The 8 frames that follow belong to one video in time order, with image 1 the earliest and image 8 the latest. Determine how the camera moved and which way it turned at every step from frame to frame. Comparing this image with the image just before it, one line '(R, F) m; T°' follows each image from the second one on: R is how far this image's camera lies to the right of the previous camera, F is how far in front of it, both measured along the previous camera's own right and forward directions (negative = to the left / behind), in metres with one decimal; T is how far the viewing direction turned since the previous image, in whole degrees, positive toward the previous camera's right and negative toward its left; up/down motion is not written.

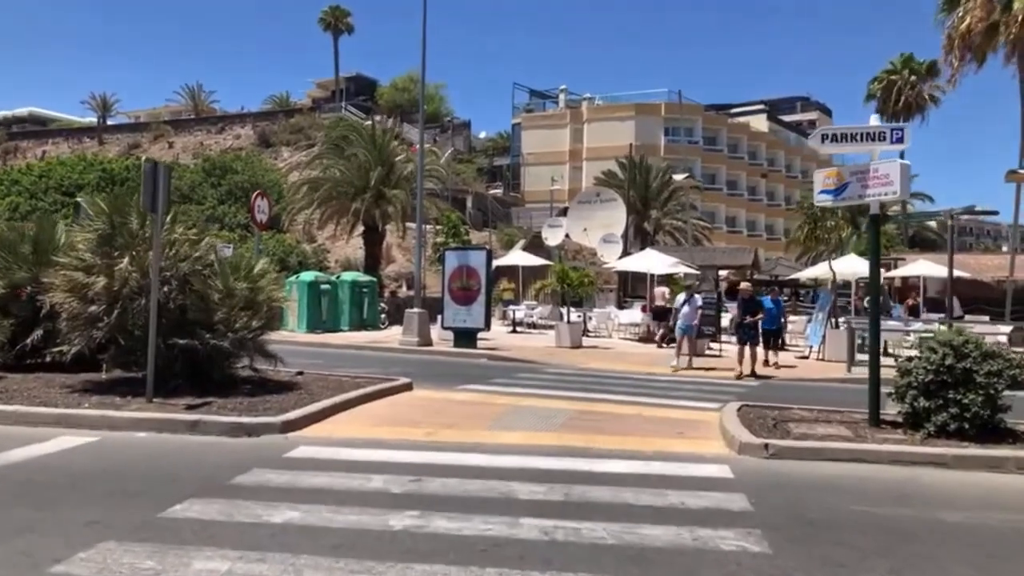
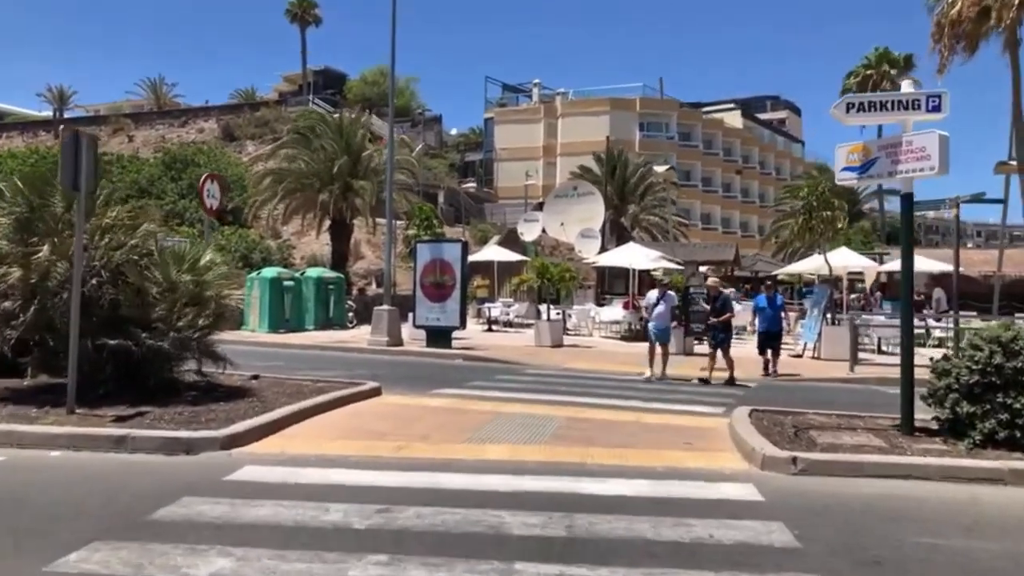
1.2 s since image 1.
(-0.2, +1.5) m; +2°
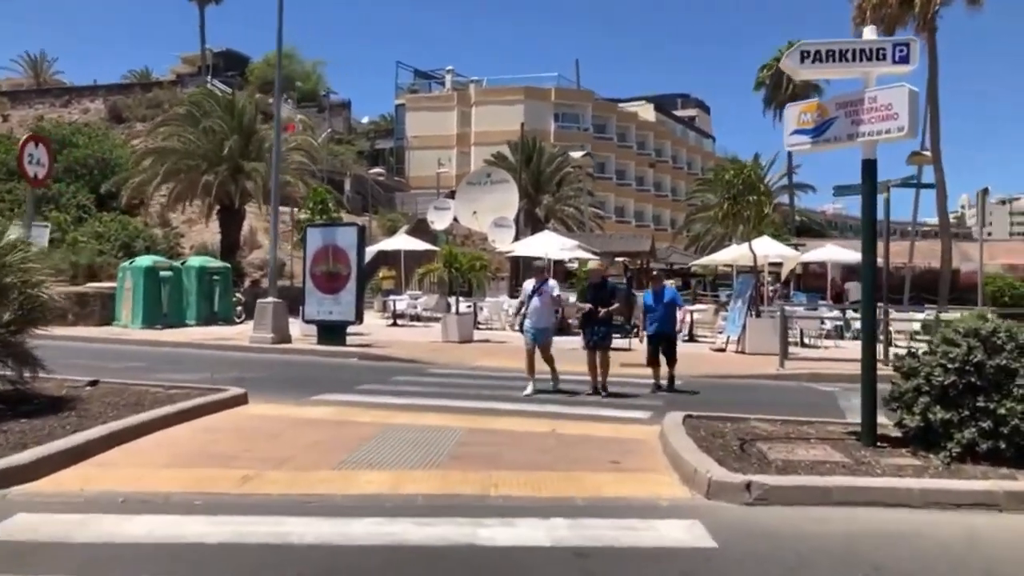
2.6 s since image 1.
(+0.3, +2.0) m; +6°
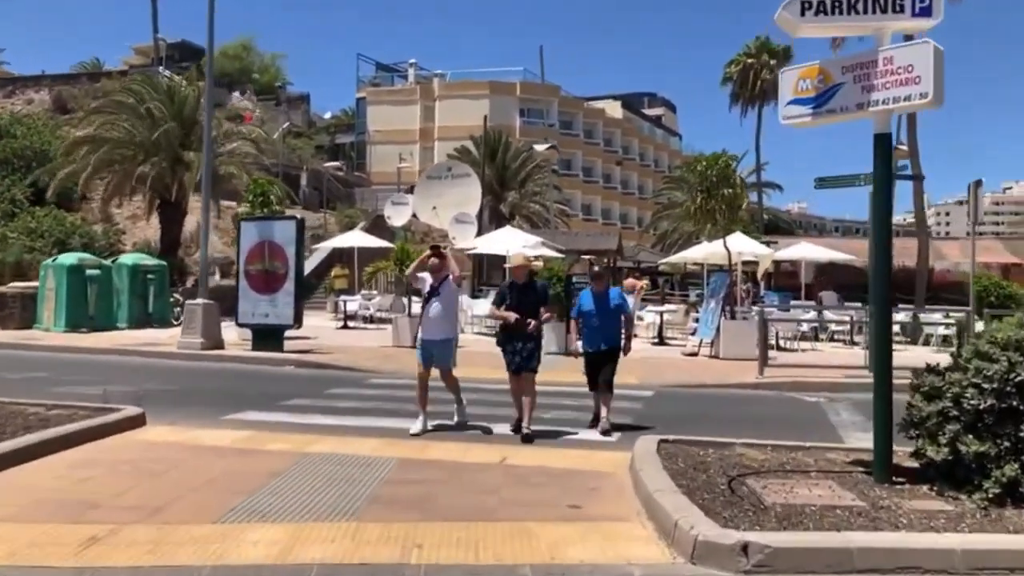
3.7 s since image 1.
(+0.3, +1.6) m; +2°
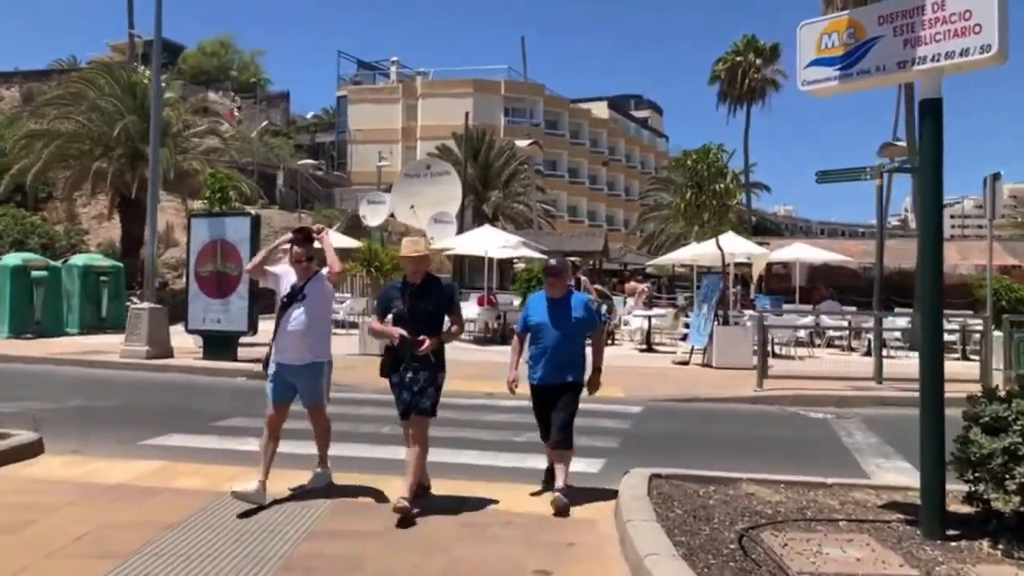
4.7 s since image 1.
(+0.2, +1.4) m; +1°
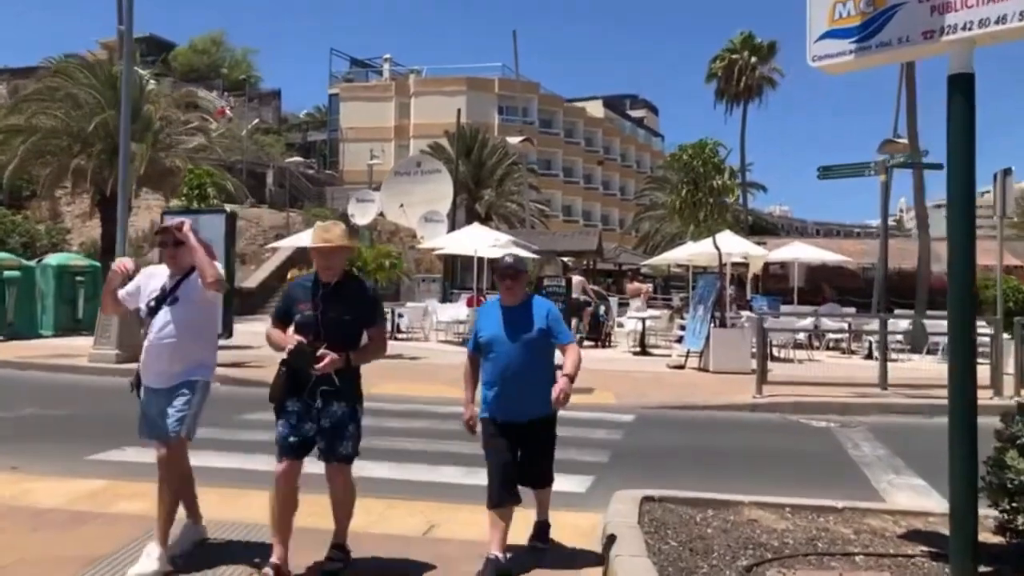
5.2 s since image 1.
(+0.2, +0.7) m; 0°
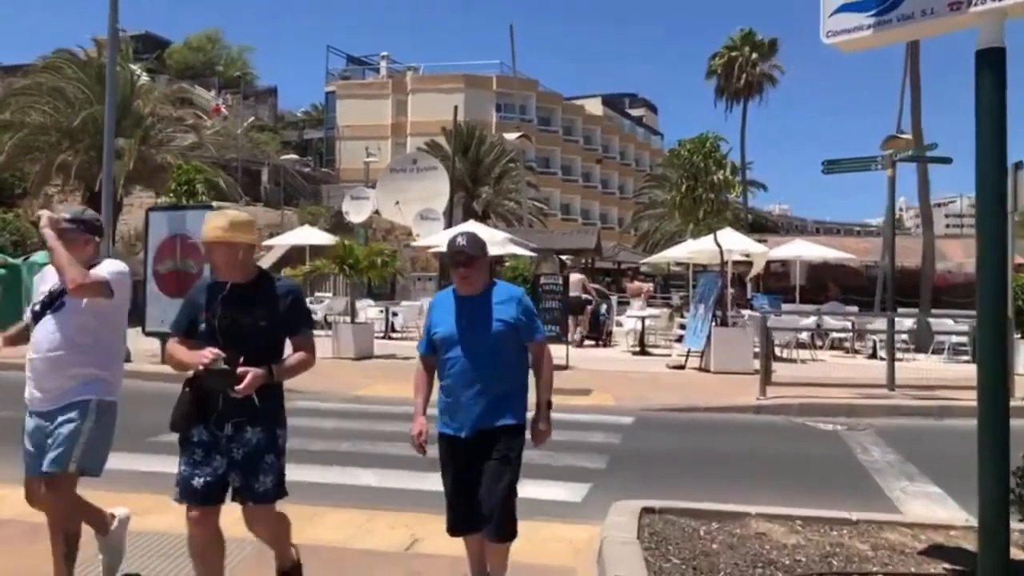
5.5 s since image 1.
(+0.1, +0.4) m; 0°
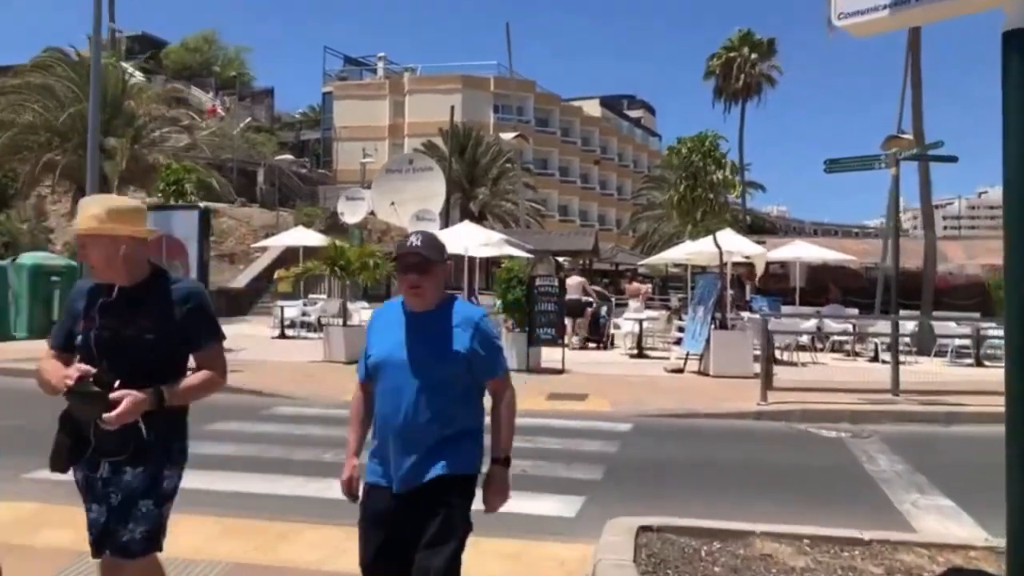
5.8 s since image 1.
(+0.1, +0.4) m; 0°
